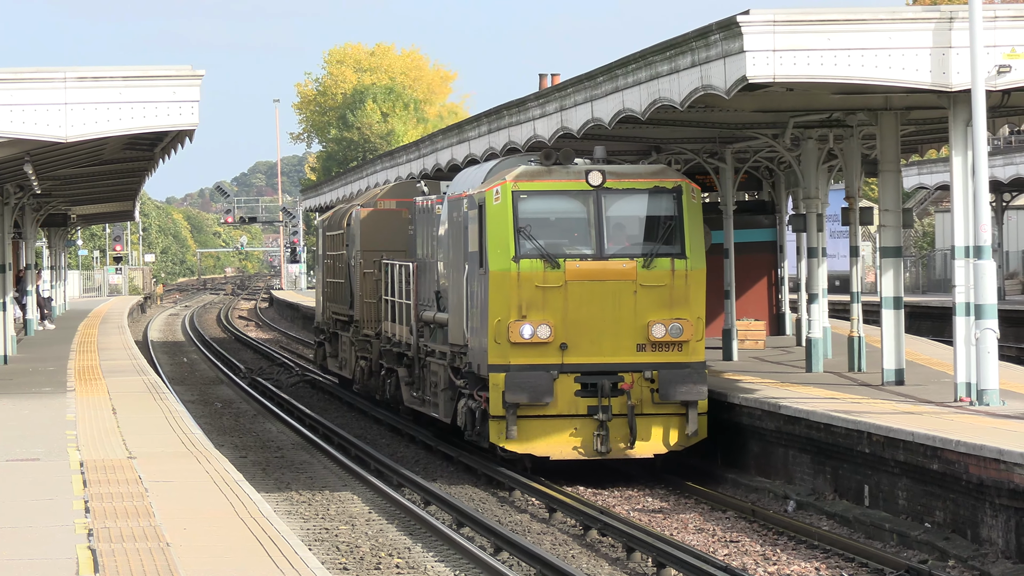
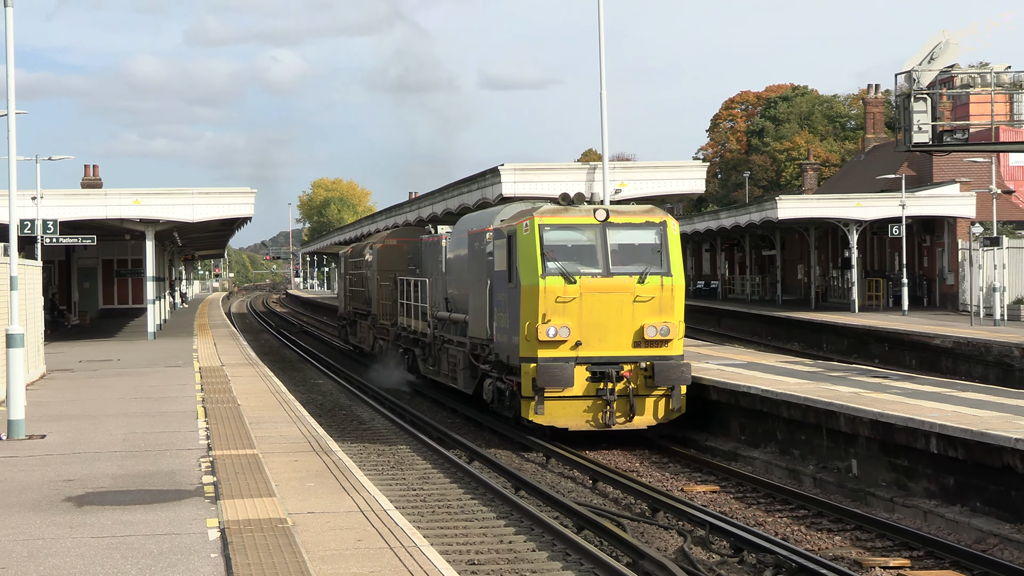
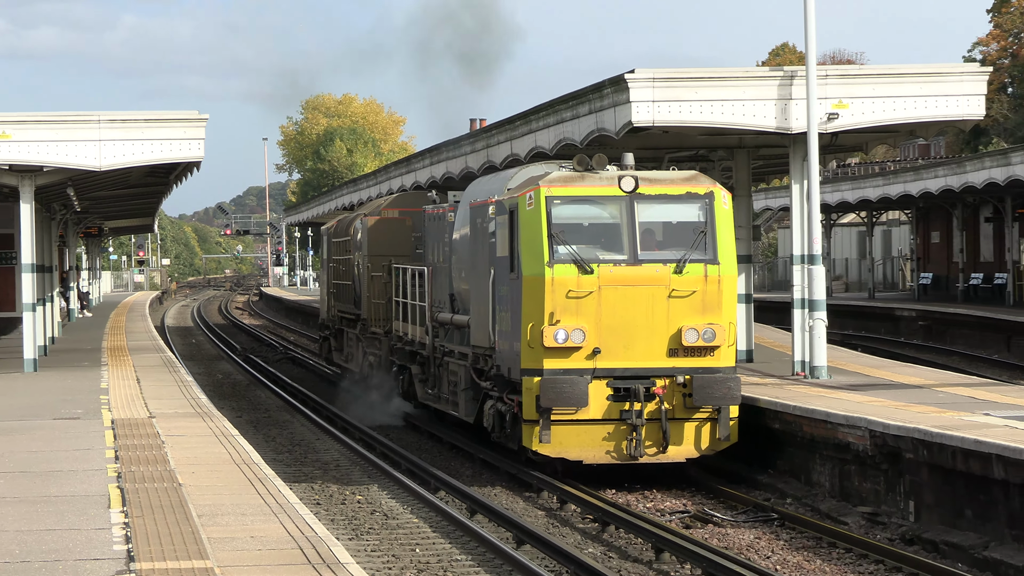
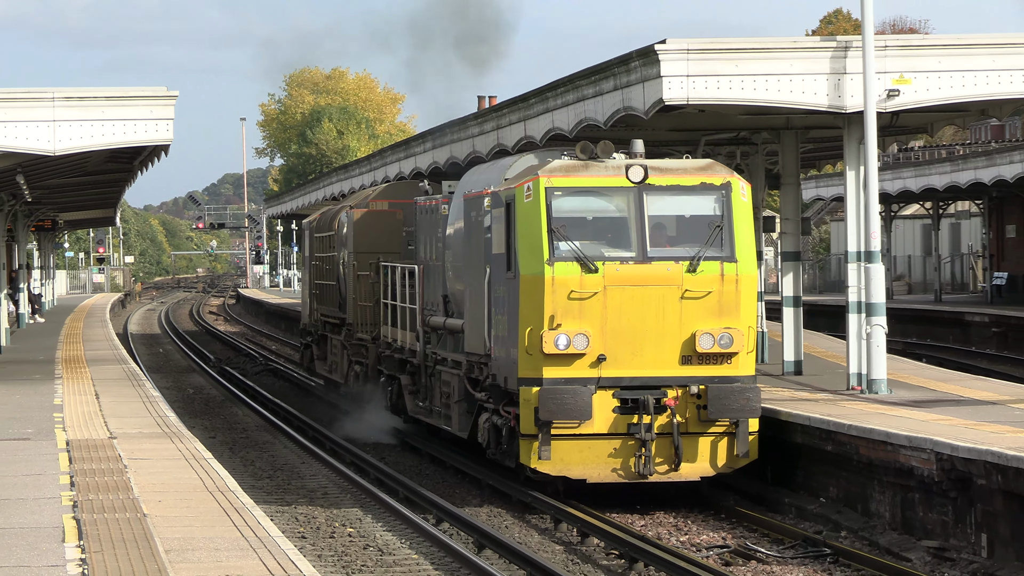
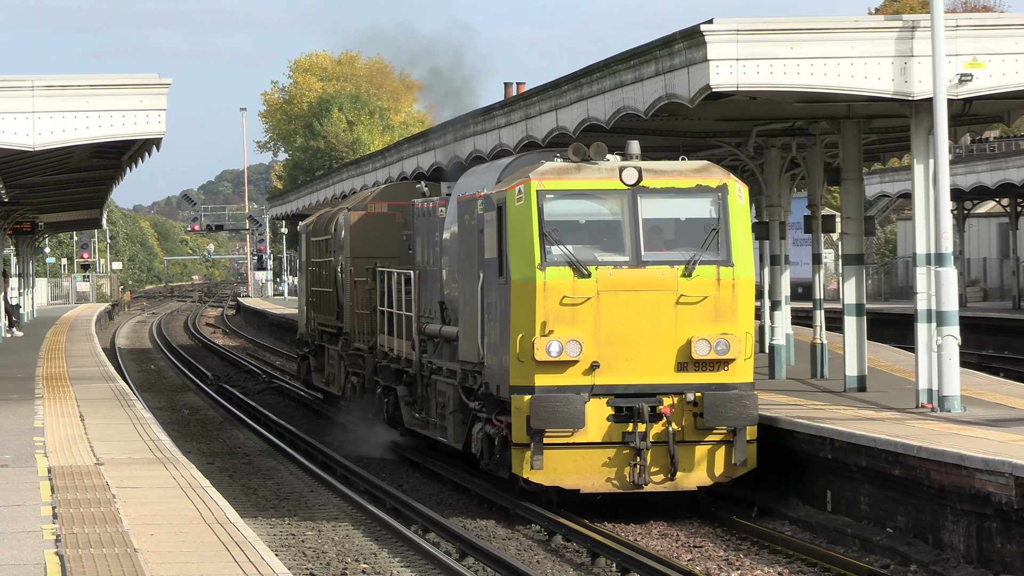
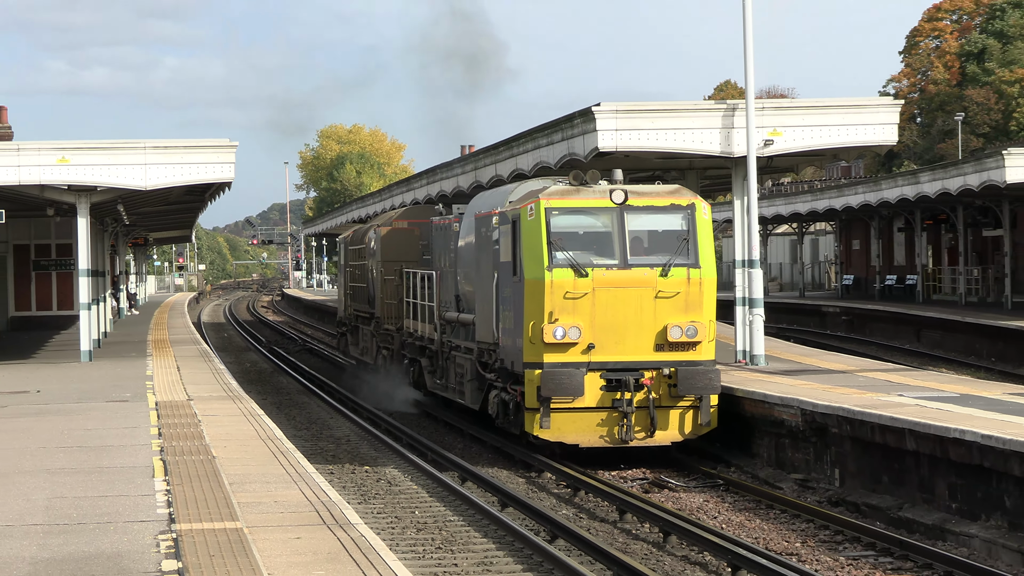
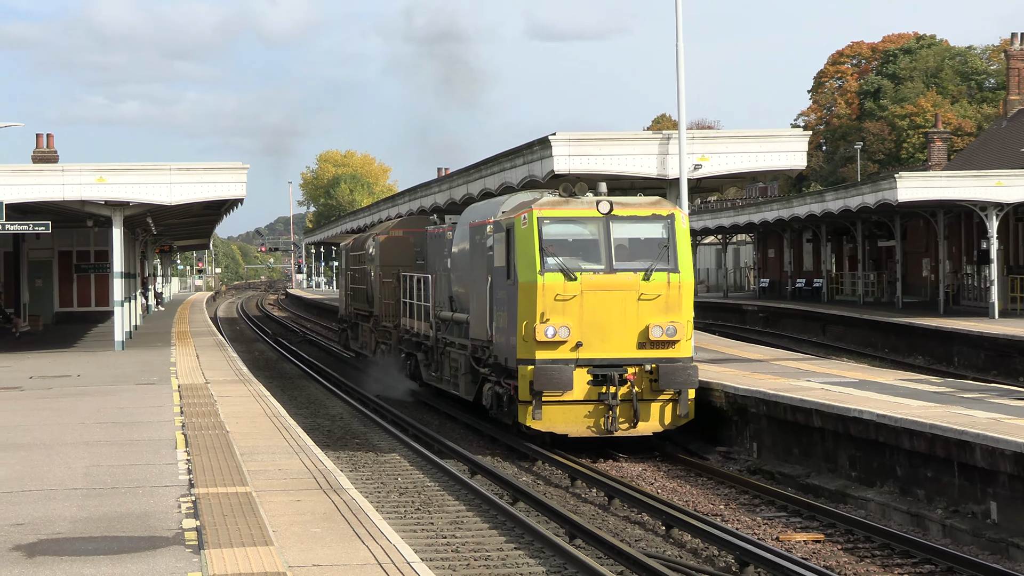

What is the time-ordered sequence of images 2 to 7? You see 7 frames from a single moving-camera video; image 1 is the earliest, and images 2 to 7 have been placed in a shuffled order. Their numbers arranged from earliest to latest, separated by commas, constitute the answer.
5, 4, 3, 6, 7, 2
